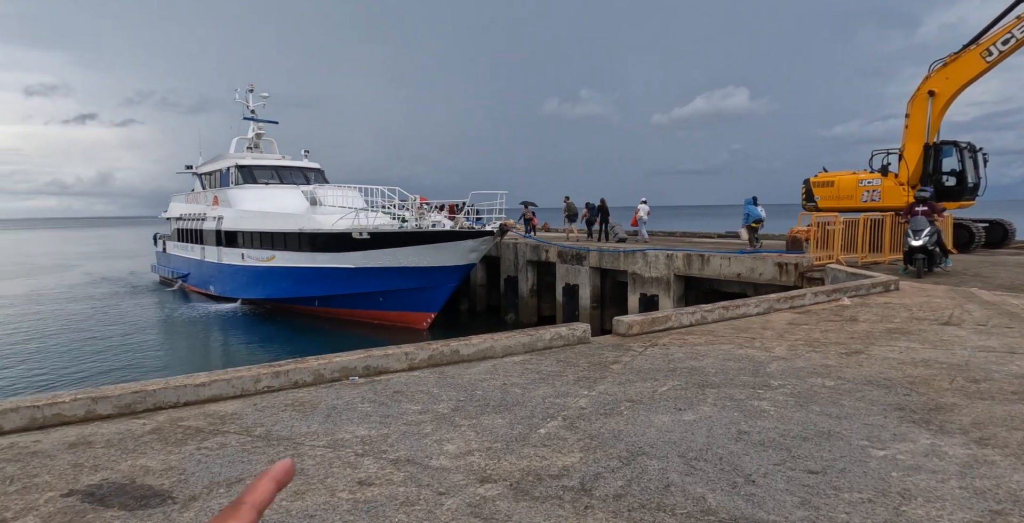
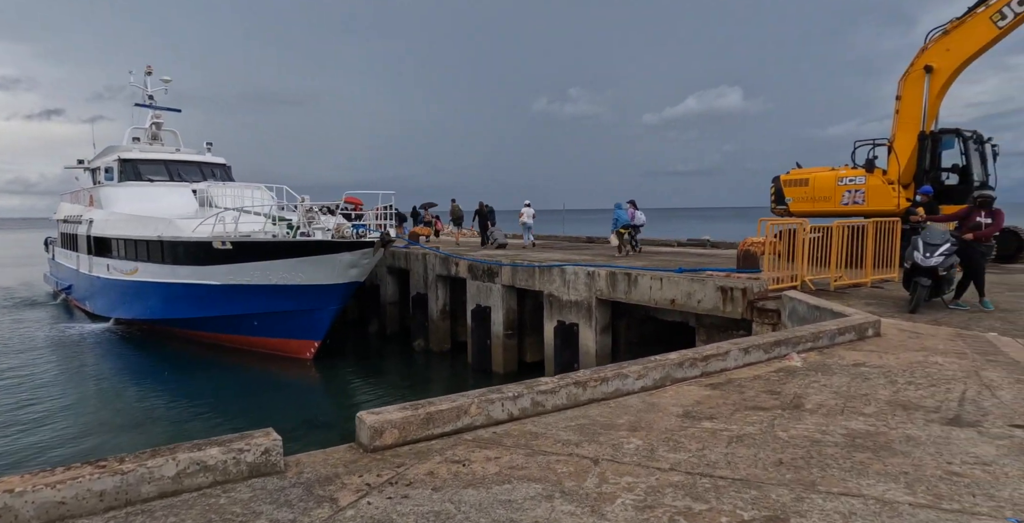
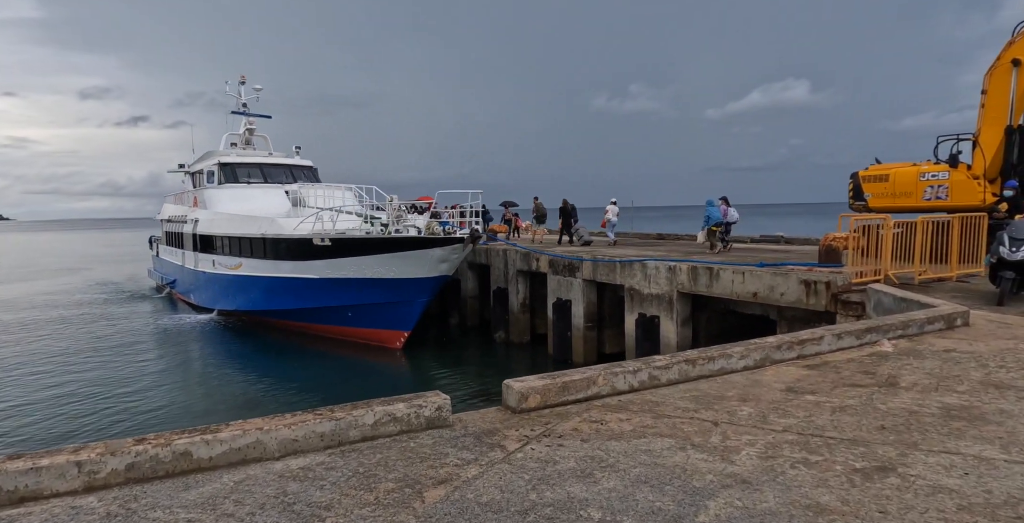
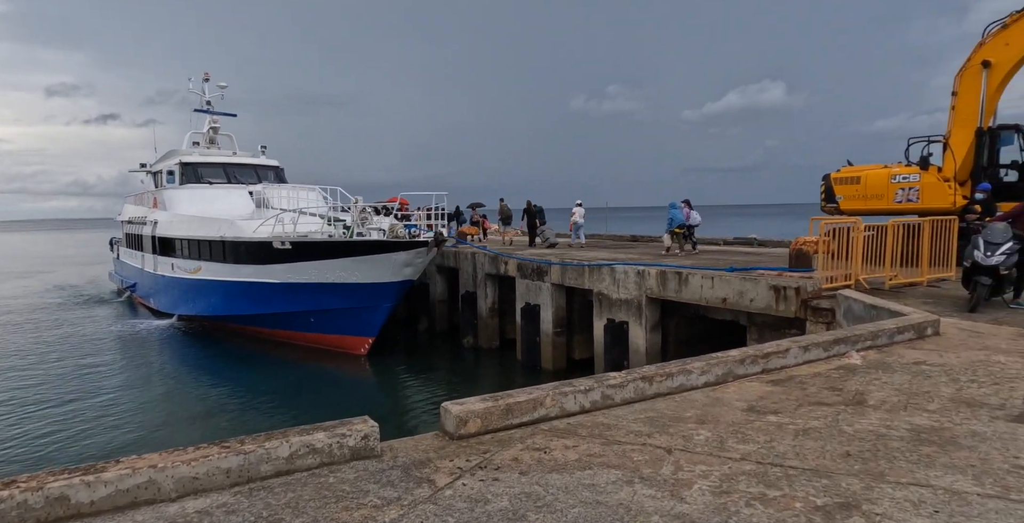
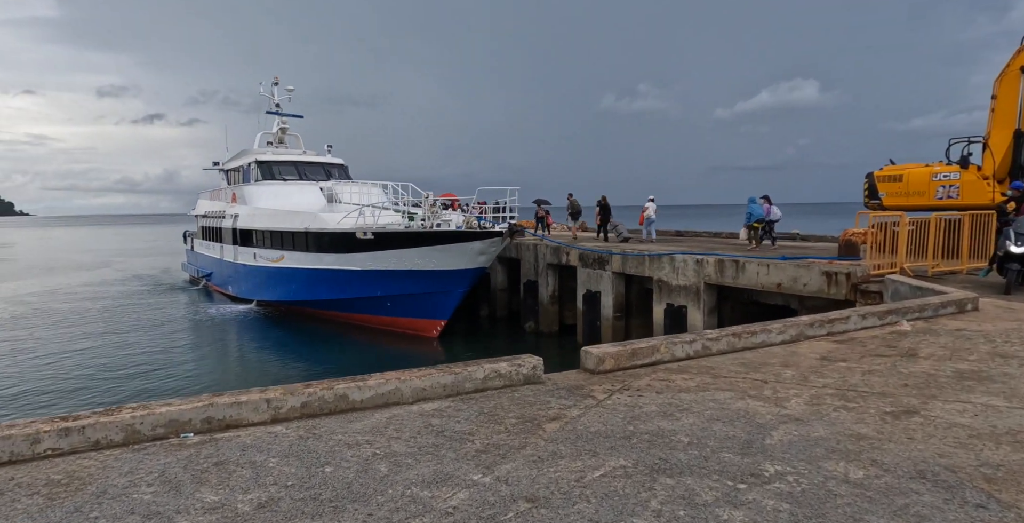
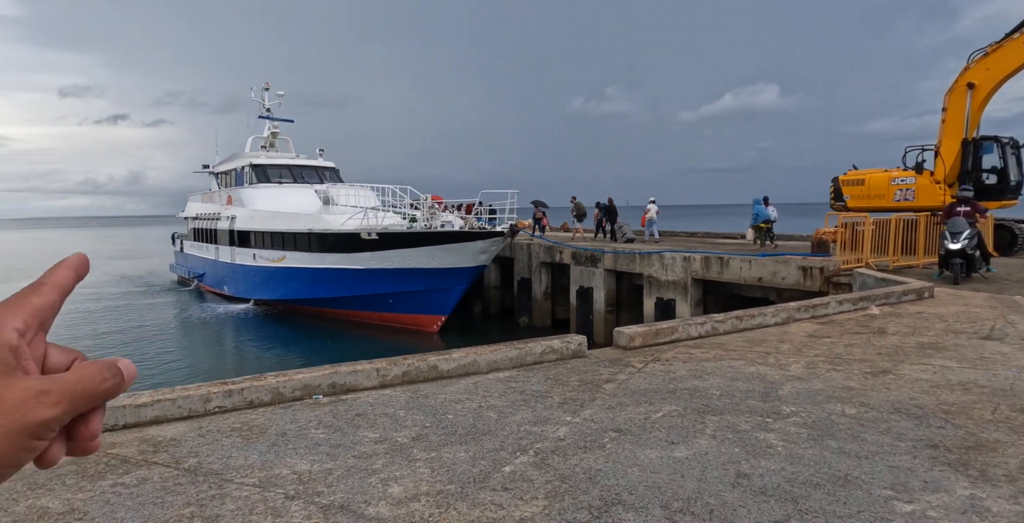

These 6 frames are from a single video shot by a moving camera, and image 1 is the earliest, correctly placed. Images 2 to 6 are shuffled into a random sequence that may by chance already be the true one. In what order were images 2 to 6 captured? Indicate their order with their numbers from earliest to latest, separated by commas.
6, 5, 3, 4, 2
